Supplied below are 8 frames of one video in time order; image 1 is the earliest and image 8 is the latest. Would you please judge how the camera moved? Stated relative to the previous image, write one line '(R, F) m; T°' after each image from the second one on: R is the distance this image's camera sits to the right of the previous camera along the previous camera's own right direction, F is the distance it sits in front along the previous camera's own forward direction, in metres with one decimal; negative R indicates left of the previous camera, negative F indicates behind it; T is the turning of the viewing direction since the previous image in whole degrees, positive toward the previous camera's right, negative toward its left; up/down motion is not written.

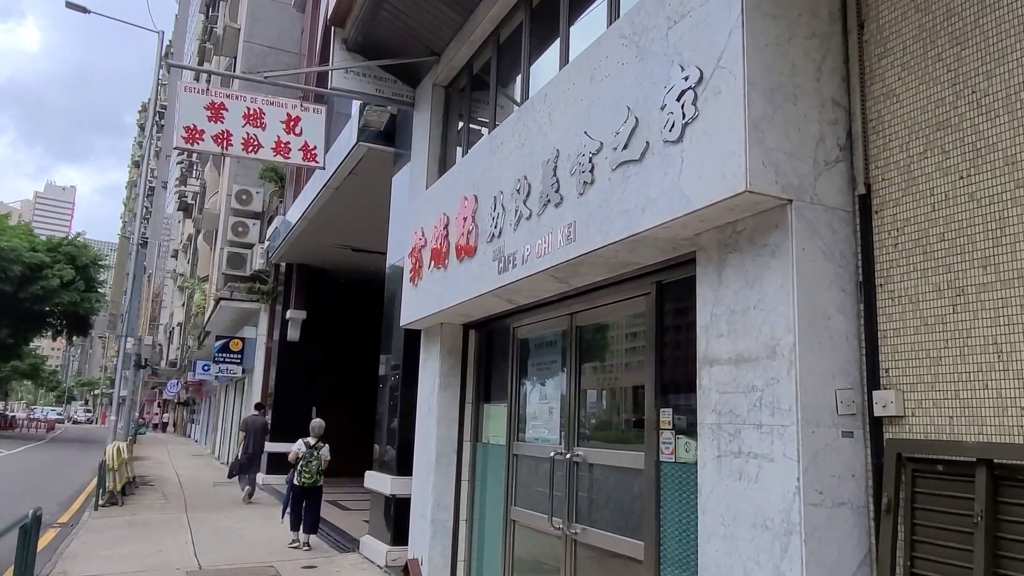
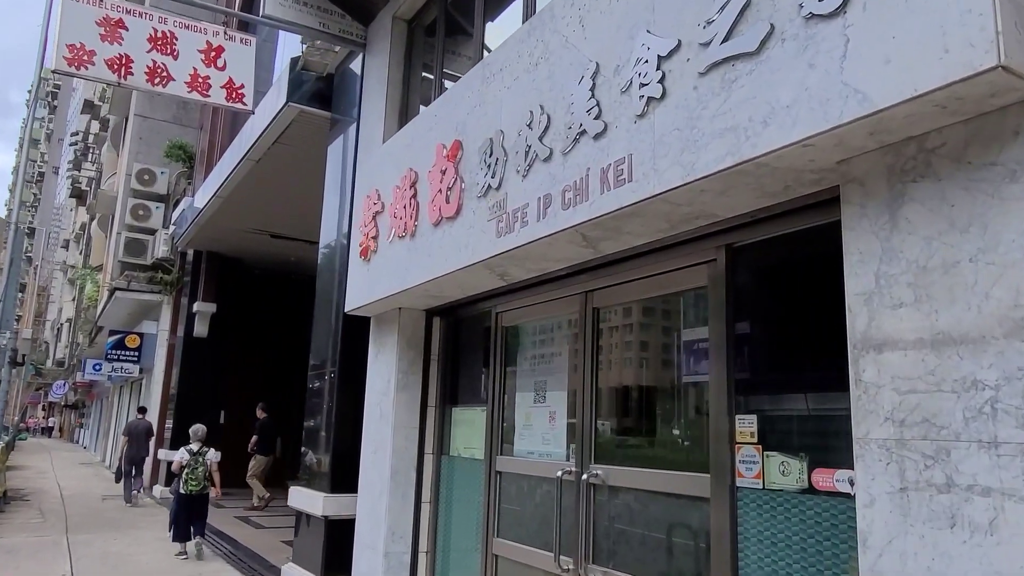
(-0.4, +1.0) m; +7°
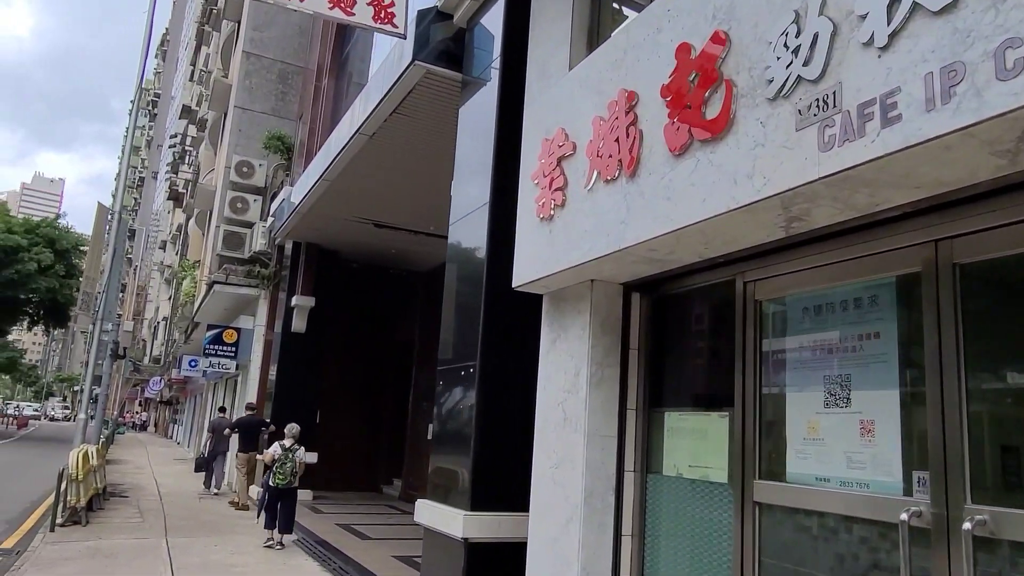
(-0.7, +1.0) m; -6°
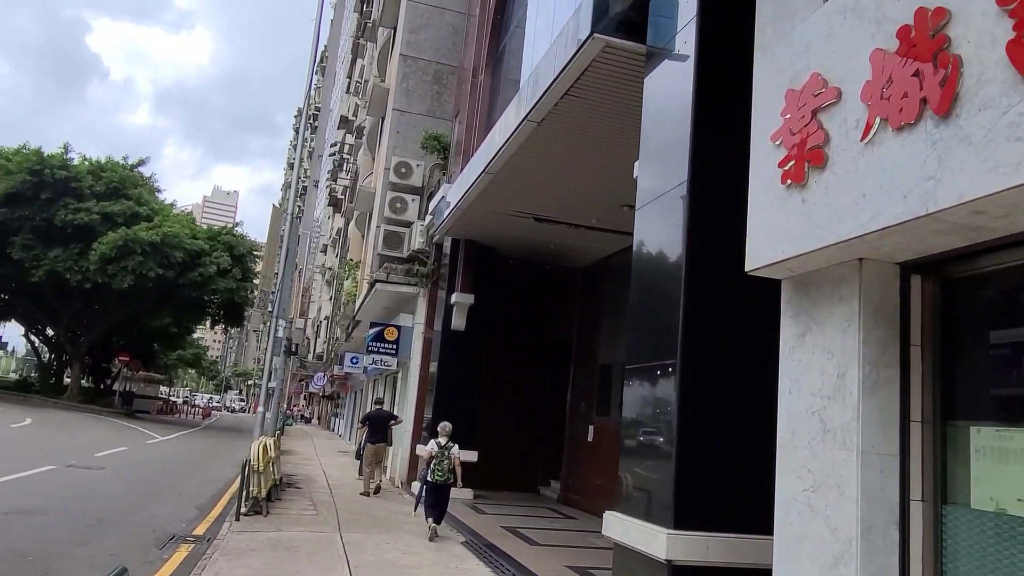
(-0.4, +0.5) m; -11°
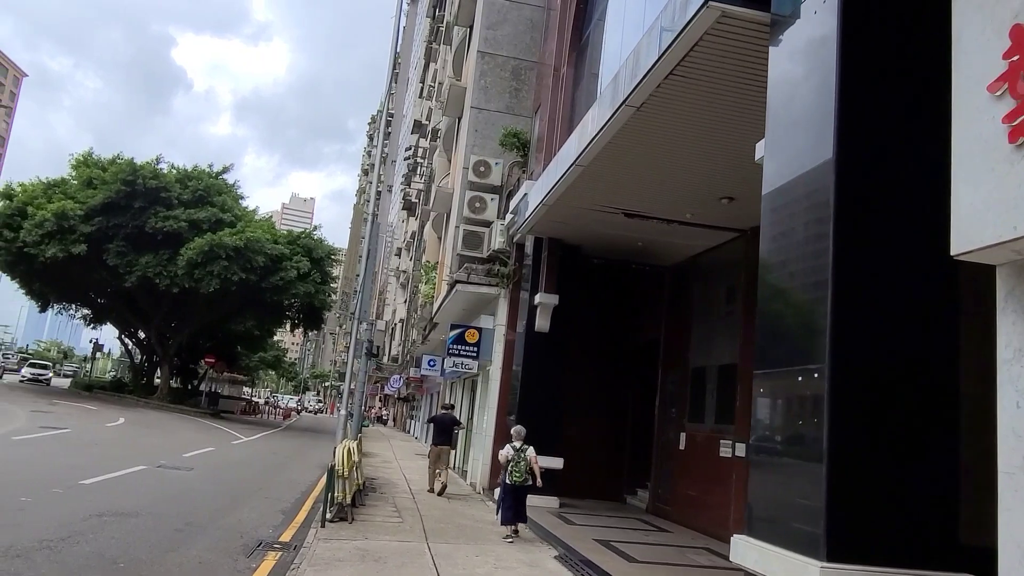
(-0.3, +0.5) m; -5°
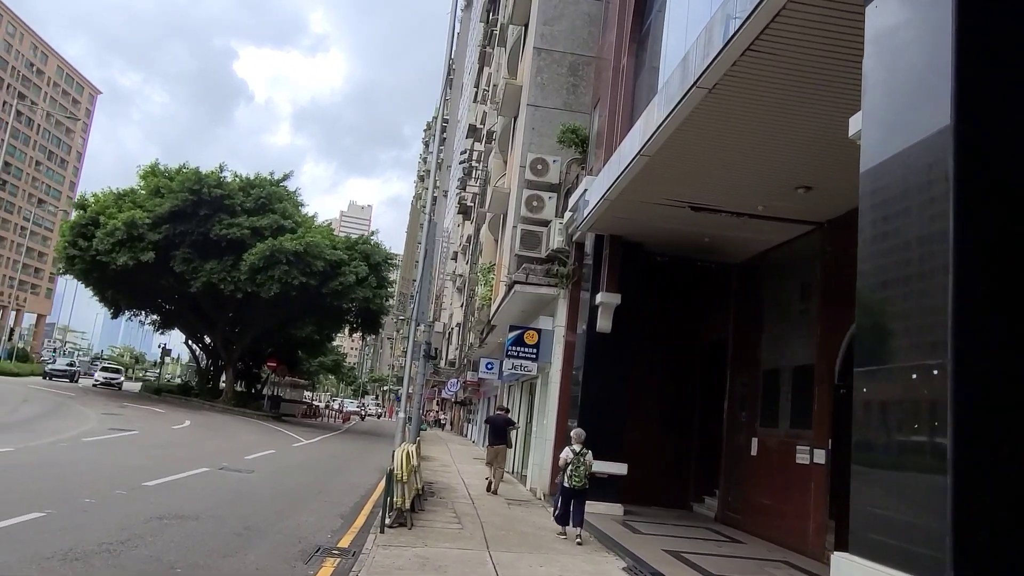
(-0.1, +0.4) m; -4°
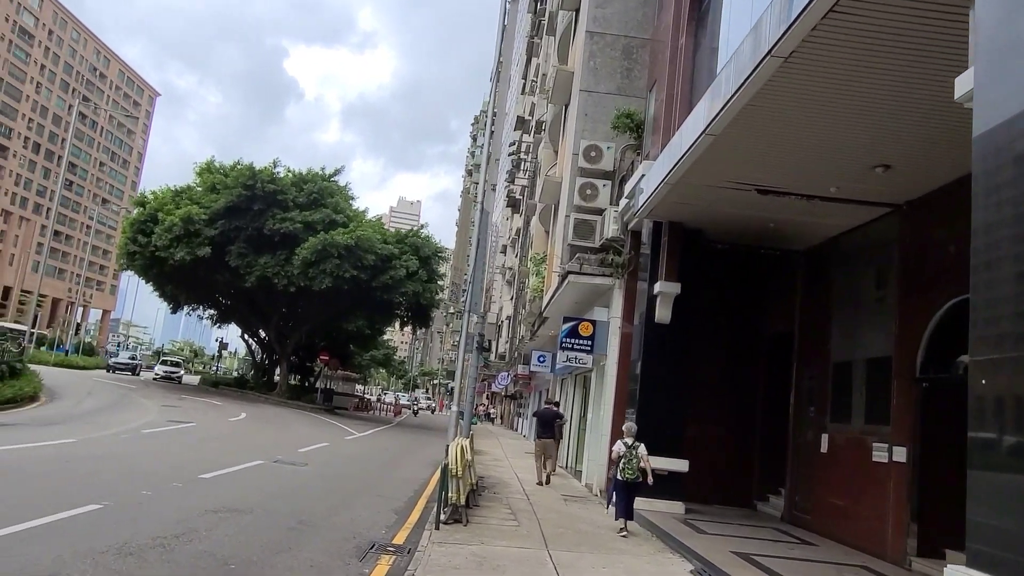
(-0.1, +0.4) m; -4°
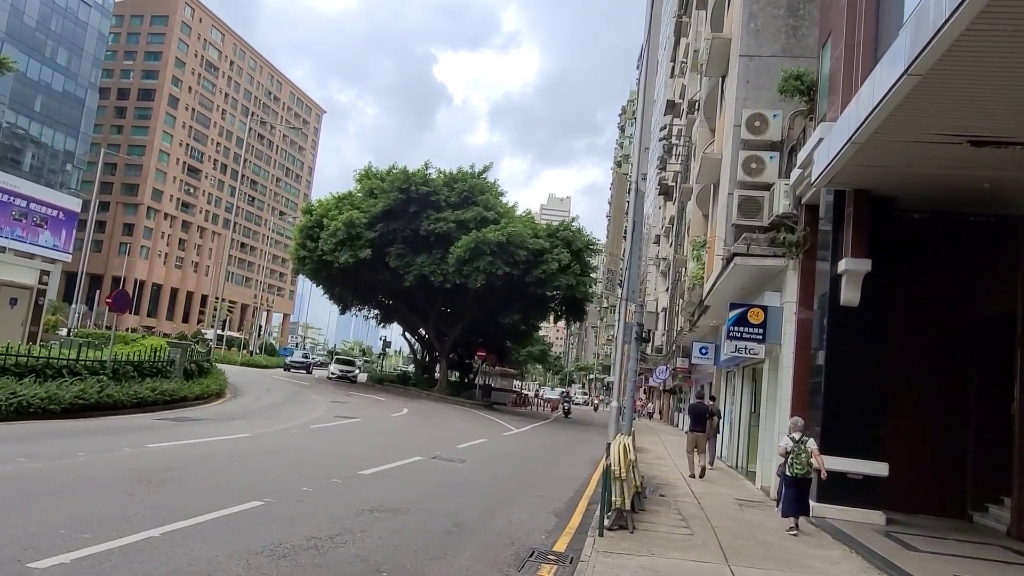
(-0.1, +0.7) m; -12°
